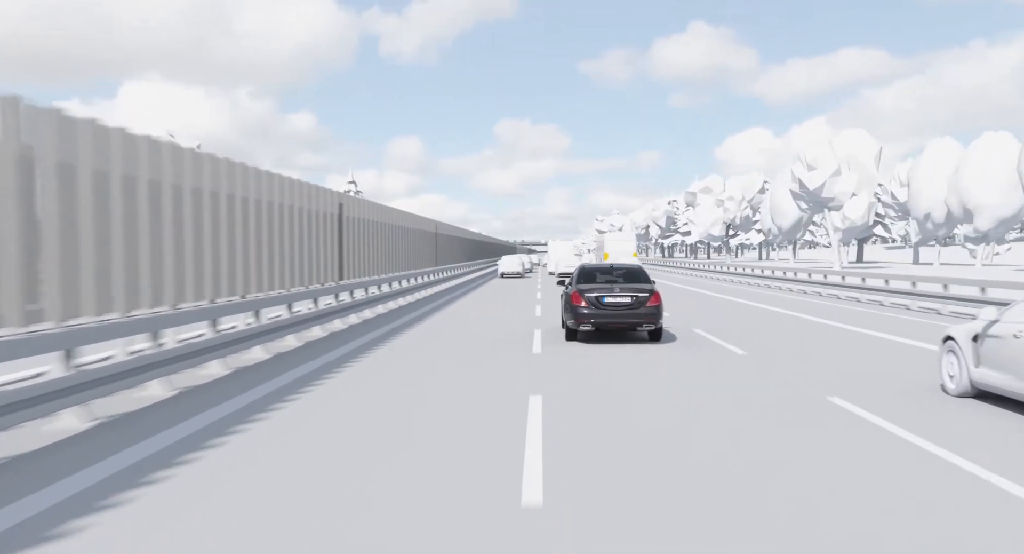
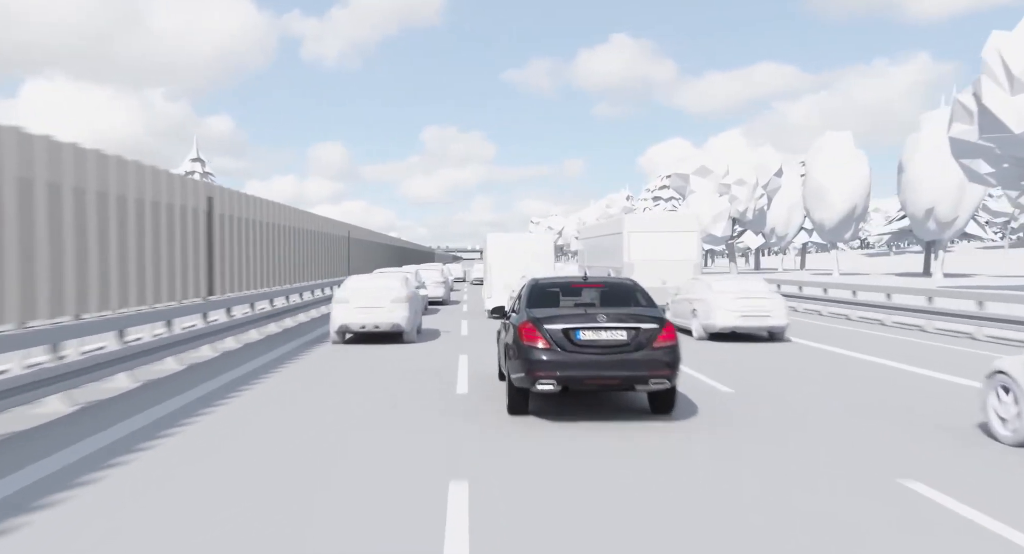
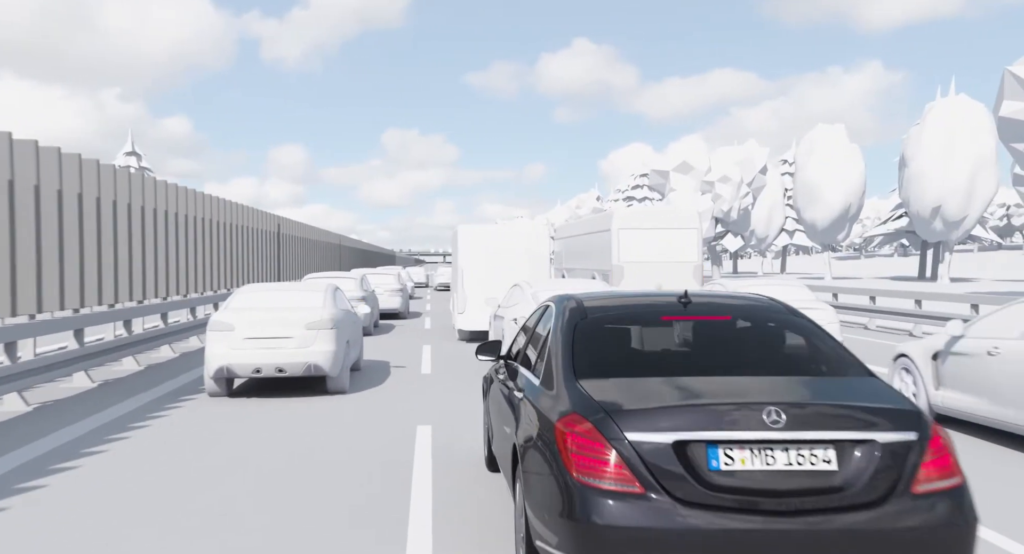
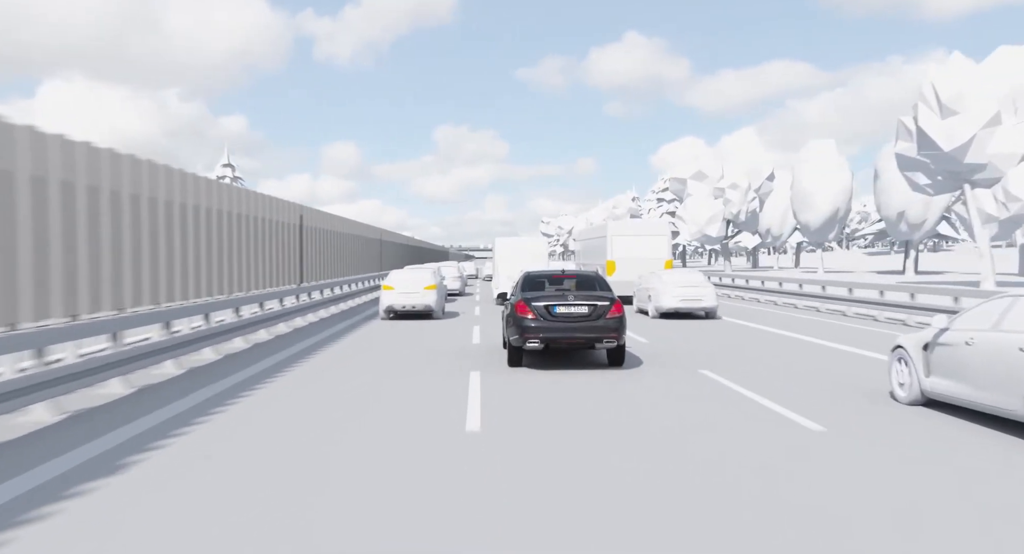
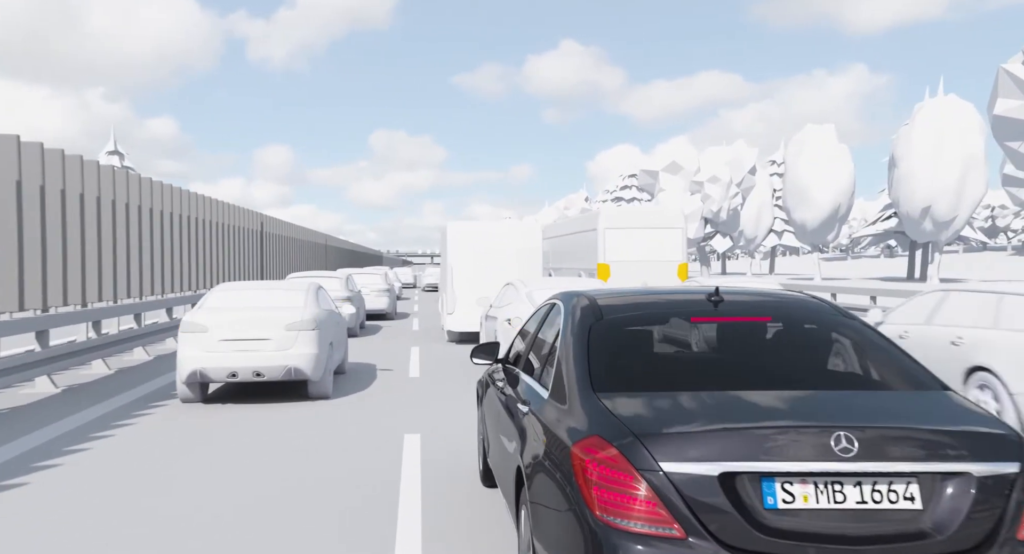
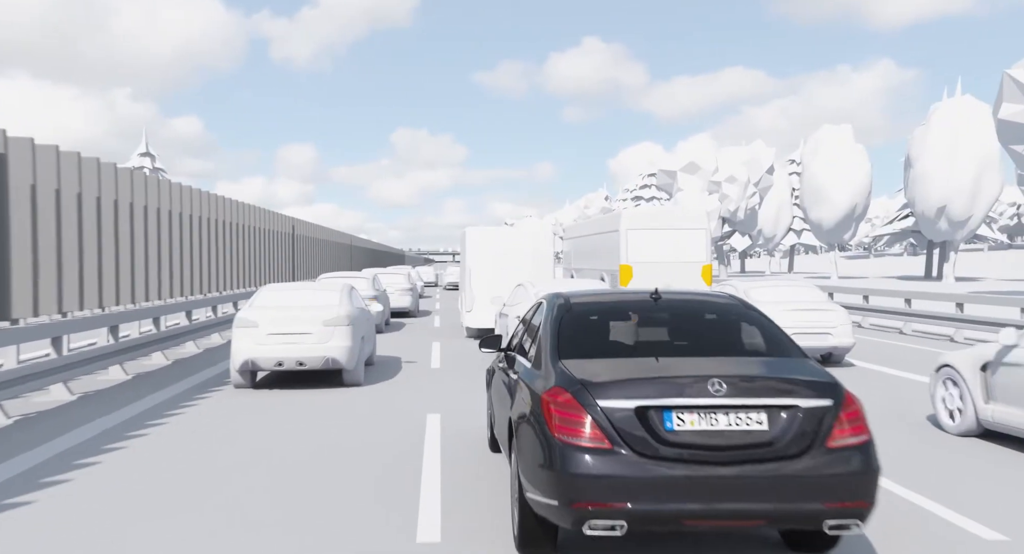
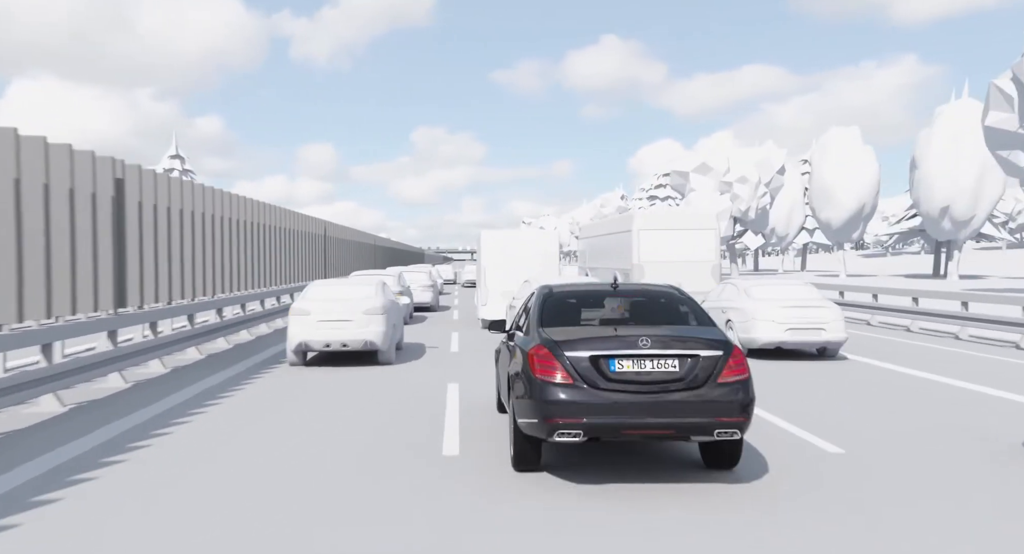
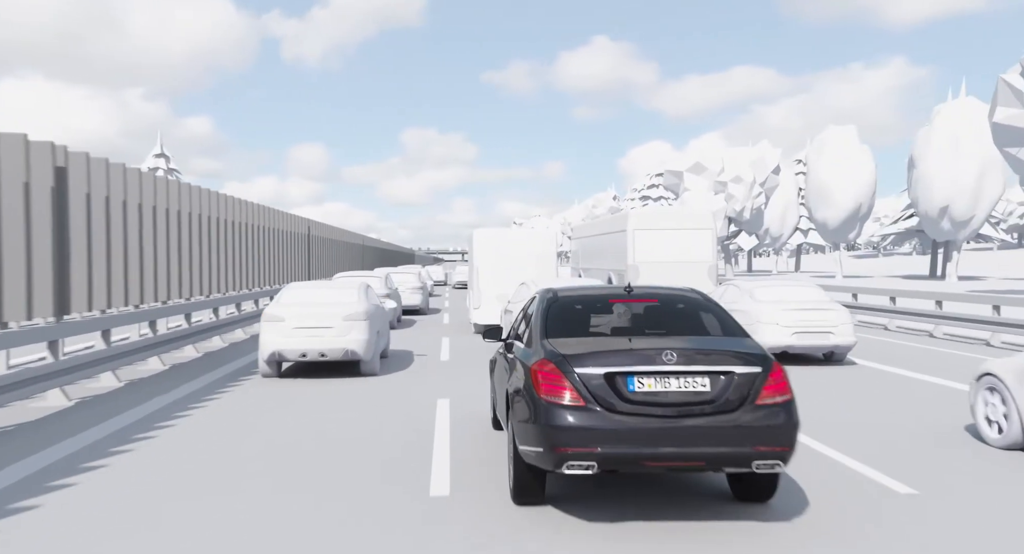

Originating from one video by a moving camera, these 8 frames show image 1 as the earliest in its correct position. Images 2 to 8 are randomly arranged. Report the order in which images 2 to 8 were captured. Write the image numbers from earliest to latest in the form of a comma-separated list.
4, 2, 7, 8, 6, 3, 5
